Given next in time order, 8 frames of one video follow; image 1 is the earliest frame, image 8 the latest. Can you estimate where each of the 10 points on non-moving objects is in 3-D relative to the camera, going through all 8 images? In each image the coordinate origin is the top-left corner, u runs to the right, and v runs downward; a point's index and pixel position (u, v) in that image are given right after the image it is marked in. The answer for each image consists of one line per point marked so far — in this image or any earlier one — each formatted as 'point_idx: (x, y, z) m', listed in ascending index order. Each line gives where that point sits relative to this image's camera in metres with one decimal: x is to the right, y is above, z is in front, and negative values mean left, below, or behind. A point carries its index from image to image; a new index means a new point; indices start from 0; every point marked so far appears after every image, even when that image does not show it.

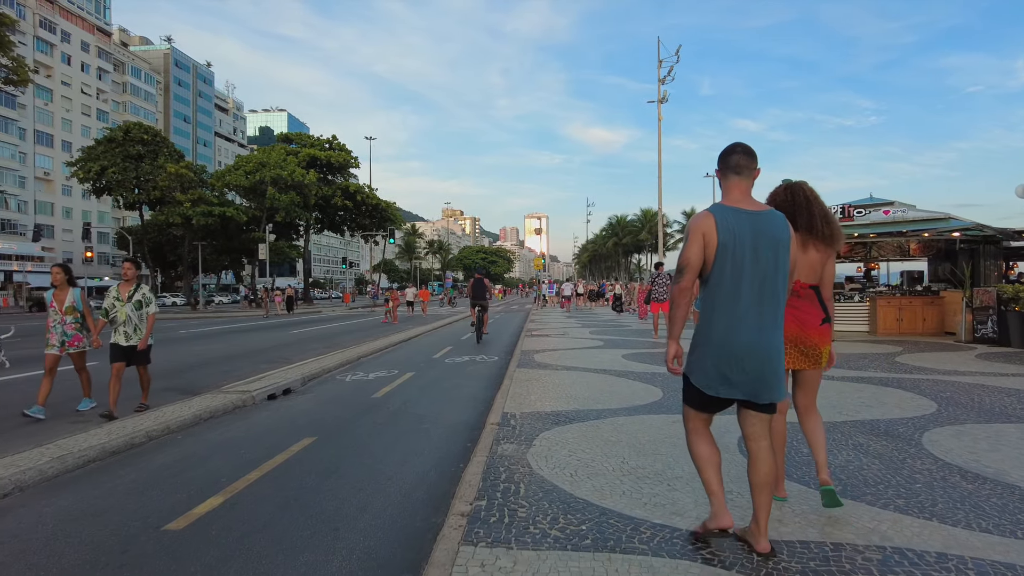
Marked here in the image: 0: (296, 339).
0: (-6.1, -1.5, +18.2) m
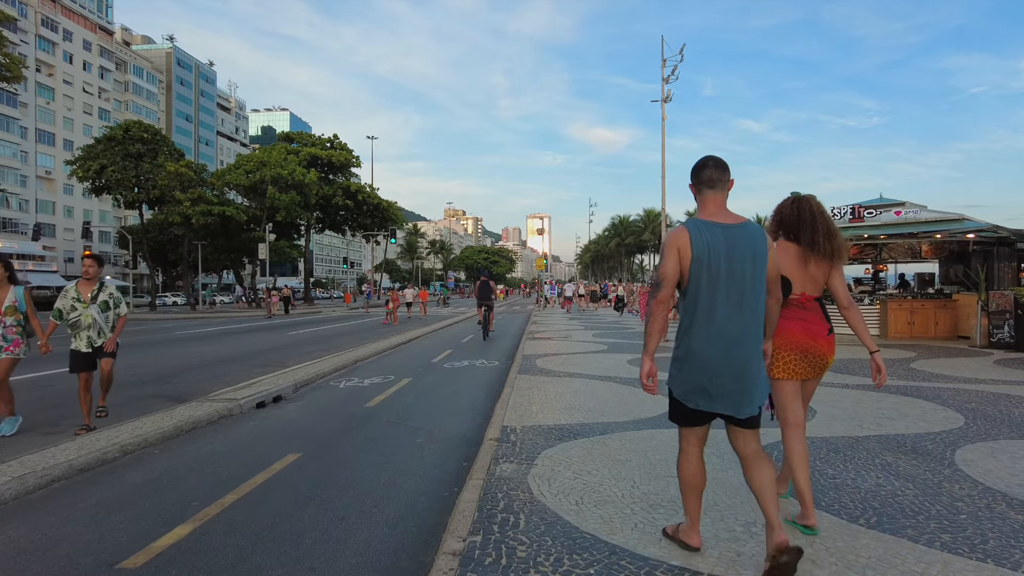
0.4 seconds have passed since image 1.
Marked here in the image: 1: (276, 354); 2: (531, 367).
0: (-6.1, -1.5, +17.9) m
1: (-5.2, -1.5, +14.1) m
2: (+0.3, -1.2, +9.9) m
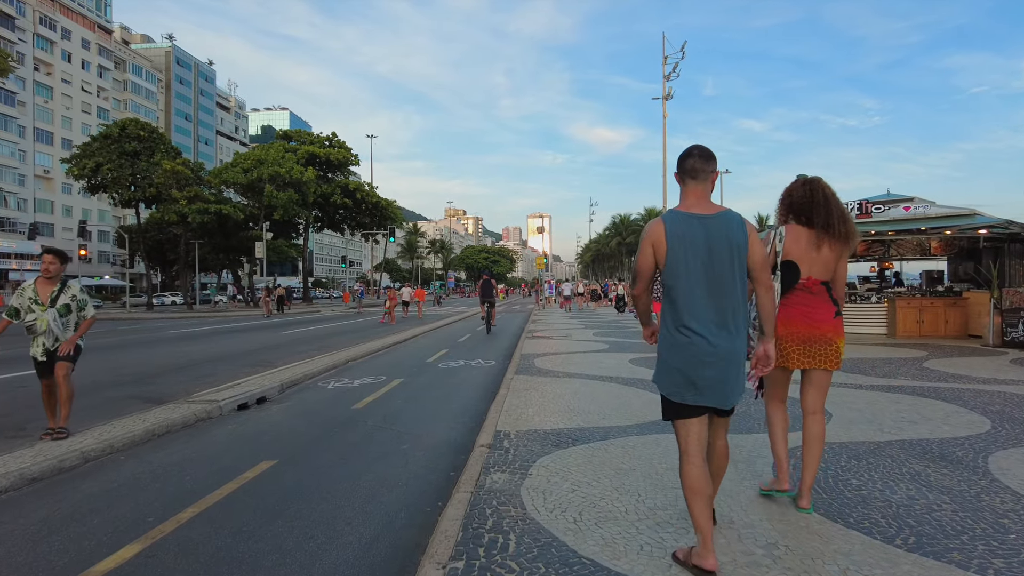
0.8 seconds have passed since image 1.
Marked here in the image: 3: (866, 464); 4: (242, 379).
0: (-6.1, -1.4, +17.4) m
1: (-5.3, -1.4, +13.7) m
2: (+0.2, -1.2, +9.5) m
3: (+2.5, -1.3, +4.5) m
4: (-3.9, -1.3, +9.3) m
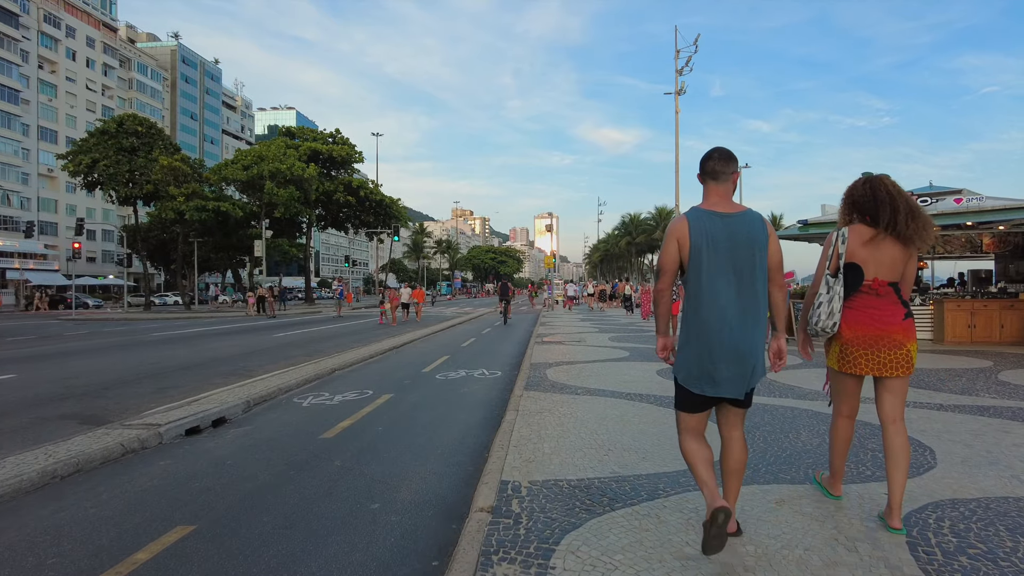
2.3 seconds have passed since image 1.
0: (-5.9, -1.4, +16.1) m
1: (-5.1, -1.4, +12.3) m
2: (+0.3, -1.2, +8.1) m
3: (+2.6, -1.2, +3.1) m
4: (-3.8, -1.3, +8.0) m
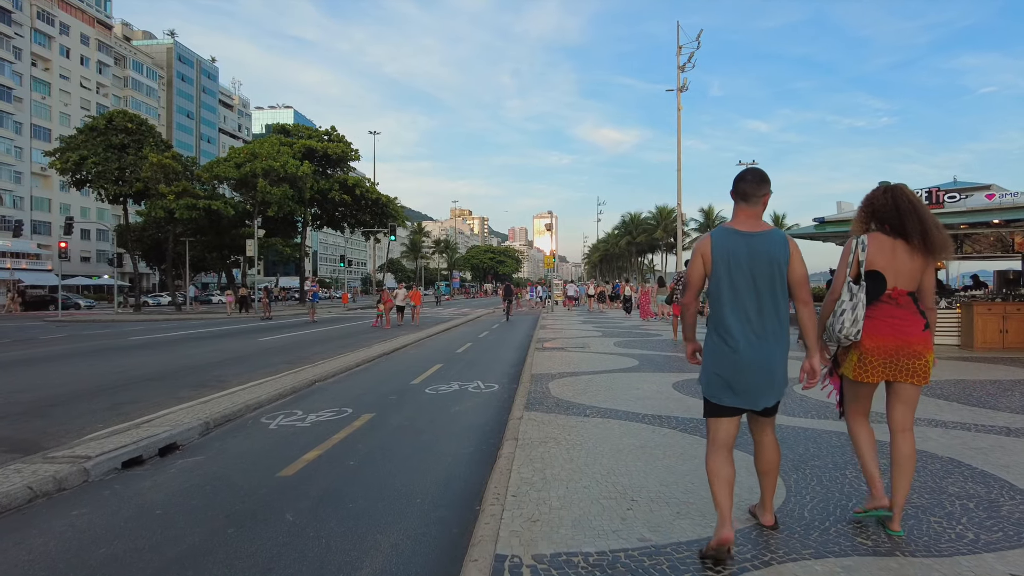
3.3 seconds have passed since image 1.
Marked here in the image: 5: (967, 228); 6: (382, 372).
0: (-6.0, -1.5, +15.1) m
1: (-5.1, -1.4, +11.3) m
2: (+0.3, -1.2, +7.1) m
3: (+2.6, -1.3, +2.1) m
4: (-3.8, -1.4, +7.0) m
5: (+10.0, +1.3, +14.0) m
6: (-2.1, -1.4, +10.3) m
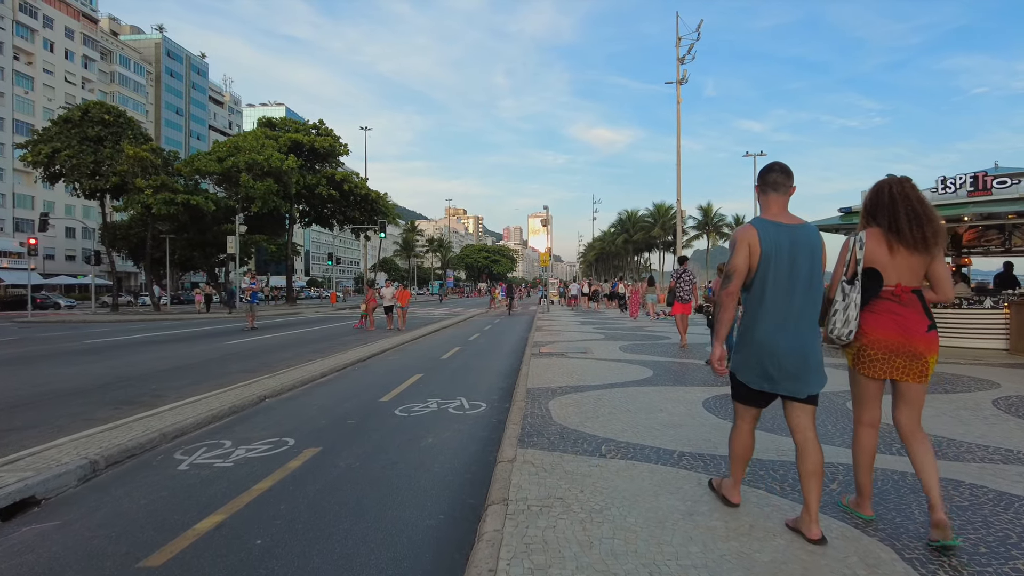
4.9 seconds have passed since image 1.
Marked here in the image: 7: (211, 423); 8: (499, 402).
0: (-6.1, -1.4, +13.5) m
1: (-5.2, -1.4, +9.7) m
2: (+0.2, -1.2, +5.5) m
3: (+2.5, -1.3, +0.5) m
4: (-3.9, -1.3, +5.3) m
5: (+9.8, +1.3, +12.5) m
6: (-2.2, -1.3, +8.6) m
7: (-3.0, -1.3, +6.5) m
8: (-0.1, -1.3, +7.1) m
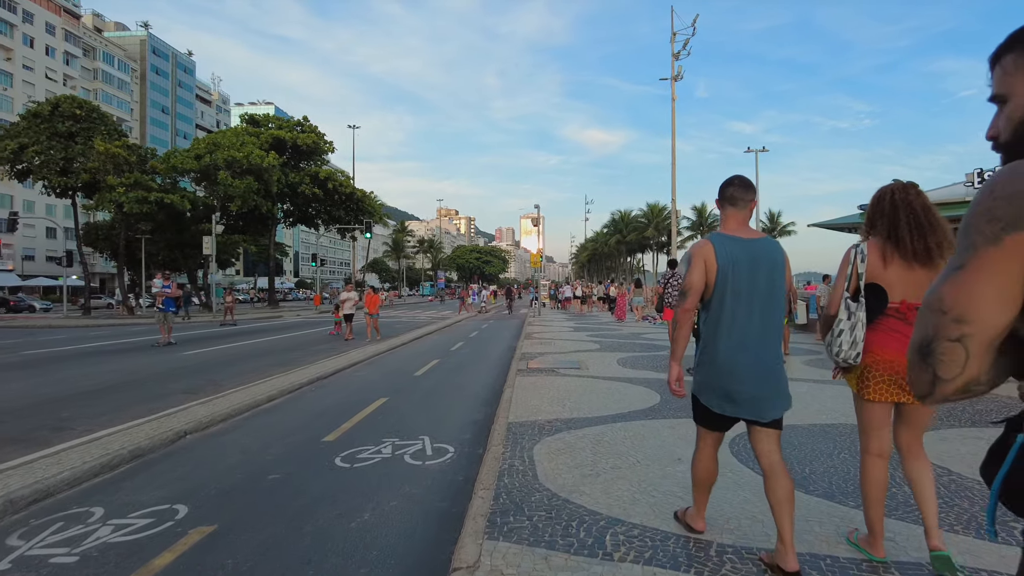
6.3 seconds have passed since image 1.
0: (-6.4, -1.5, +11.9) m
1: (-5.5, -1.5, +8.1) m
2: (0.0, -1.3, +4.1) m
3: (+2.4, -1.3, -0.9) m
4: (-4.1, -1.4, +3.8) m
5: (+9.5, +1.2, +11.1) m
6: (-2.4, -1.4, +7.1) m
7: (-3.2, -1.4, +5.0) m
8: (-0.4, -1.4, +5.6) m
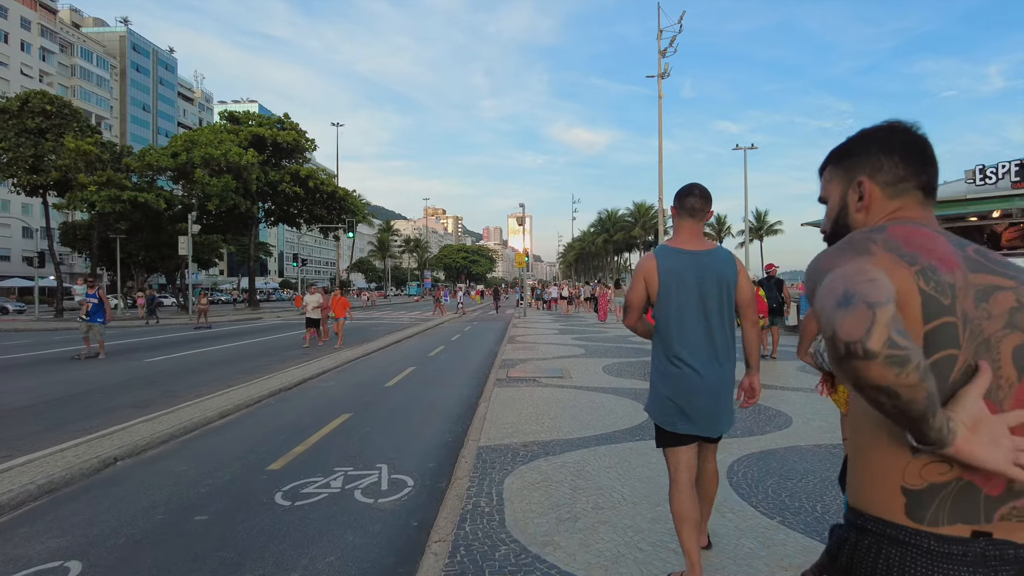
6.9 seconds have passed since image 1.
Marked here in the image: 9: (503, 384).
0: (-6.8, -1.6, +11.1) m
1: (-5.8, -1.6, +7.4) m
2: (-0.2, -1.3, +3.4) m
3: (+2.3, -1.4, -1.5) m
4: (-4.3, -1.5, +3.1) m
5: (+9.2, +1.2, +10.6) m
6: (-2.7, -1.5, +6.4) m
7: (-3.4, -1.5, +4.3) m
8: (-0.6, -1.4, +4.9) m
9: (-0.1, -1.4, +9.3) m
